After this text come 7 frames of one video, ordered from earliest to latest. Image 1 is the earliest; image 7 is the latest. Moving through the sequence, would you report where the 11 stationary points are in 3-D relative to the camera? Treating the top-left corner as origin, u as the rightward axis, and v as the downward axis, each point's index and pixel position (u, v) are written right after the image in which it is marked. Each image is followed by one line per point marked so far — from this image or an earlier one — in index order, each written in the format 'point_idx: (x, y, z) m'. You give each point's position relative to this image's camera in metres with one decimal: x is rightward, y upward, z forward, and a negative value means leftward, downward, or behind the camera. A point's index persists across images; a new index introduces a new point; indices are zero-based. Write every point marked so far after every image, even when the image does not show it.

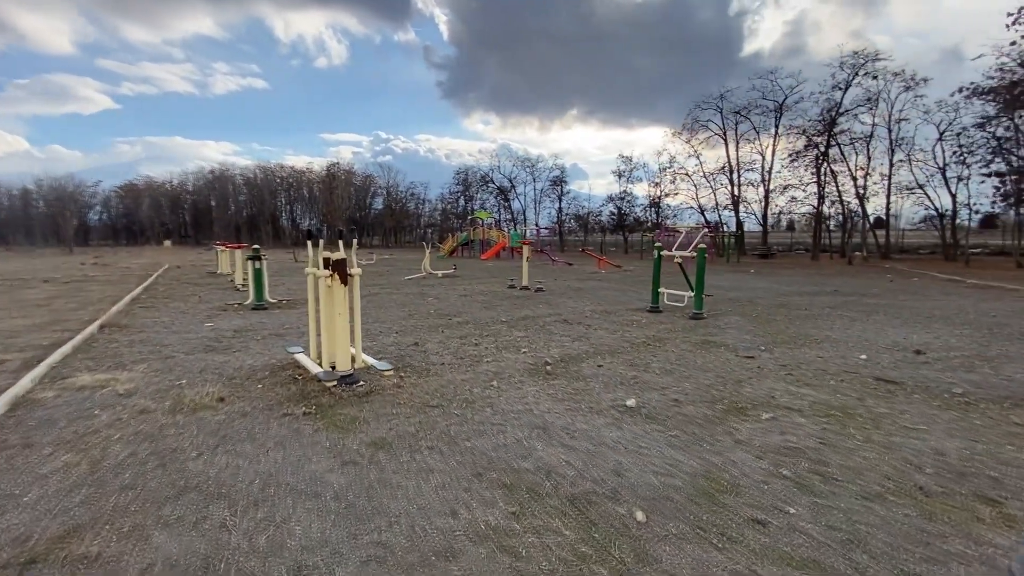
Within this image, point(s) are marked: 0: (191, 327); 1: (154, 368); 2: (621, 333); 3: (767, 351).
0: (-4.2, -0.5, +6.4) m
1: (-3.2, -0.7, +4.4) m
2: (+1.4, -0.6, +6.1) m
3: (+2.8, -0.7, +5.3) m
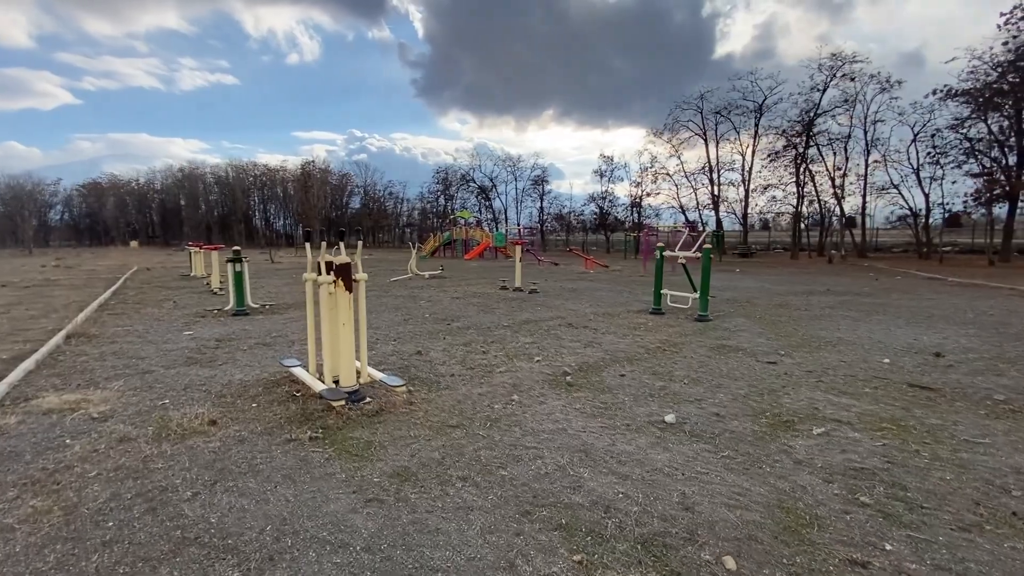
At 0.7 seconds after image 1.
0: (-4.2, -0.6, +5.9) m
1: (-3.0, -0.8, +3.9) m
2: (+1.4, -0.6, +5.8) m
3: (+2.9, -0.7, +5.1) m
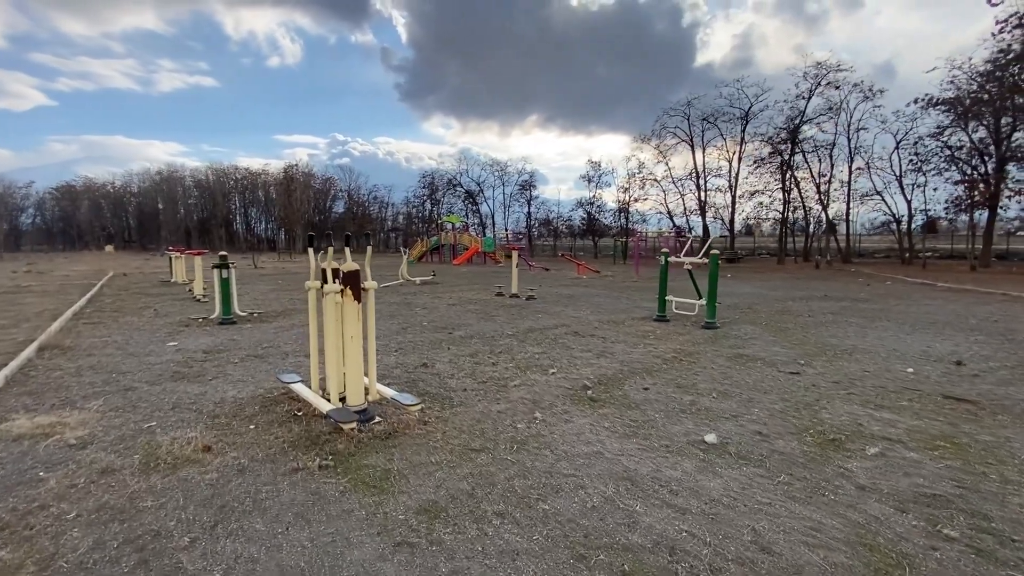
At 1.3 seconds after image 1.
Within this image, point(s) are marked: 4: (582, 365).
0: (-4.1, -0.7, +5.5) m
1: (-2.9, -0.8, +3.5) m
2: (+1.5, -0.7, +5.6) m
3: (+3.0, -0.8, +5.0) m
4: (+0.7, -0.8, +4.7) m
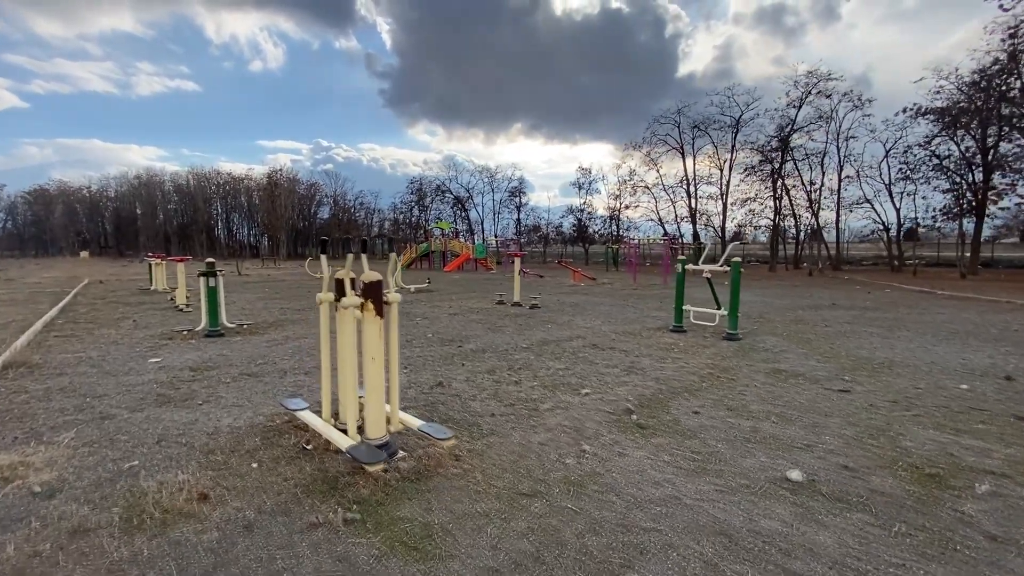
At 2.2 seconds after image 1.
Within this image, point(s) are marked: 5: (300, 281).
0: (-3.9, -0.8, +4.9) m
1: (-2.6, -0.9, +3.0) m
2: (+1.7, -0.8, +5.2) m
3: (+3.2, -0.9, +4.6) m
4: (+0.9, -0.8, +4.3) m
5: (-8.0, +0.3, +18.4) m
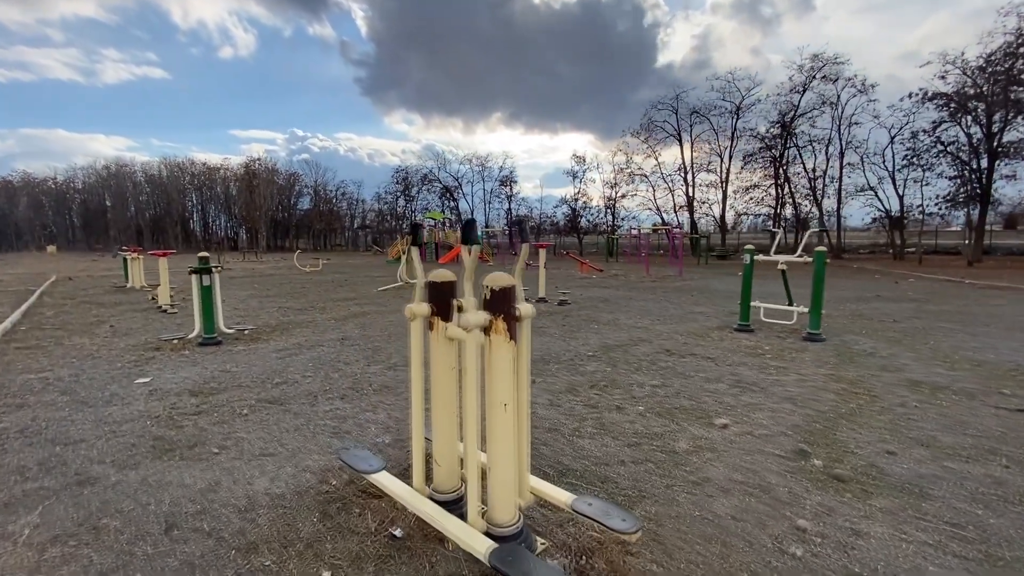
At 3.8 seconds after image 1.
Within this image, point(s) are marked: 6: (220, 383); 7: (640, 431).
0: (-3.2, -0.8, +3.9) m
1: (-1.9, -1.0, +2.0) m
2: (+2.4, -0.7, +4.4) m
3: (+3.9, -0.8, +3.8) m
4: (+1.6, -0.8, +3.4) m
5: (-7.8, +0.4, +17.1) m
6: (-2.5, -0.8, +4.1) m
7: (+0.8, -0.9, +3.1) m
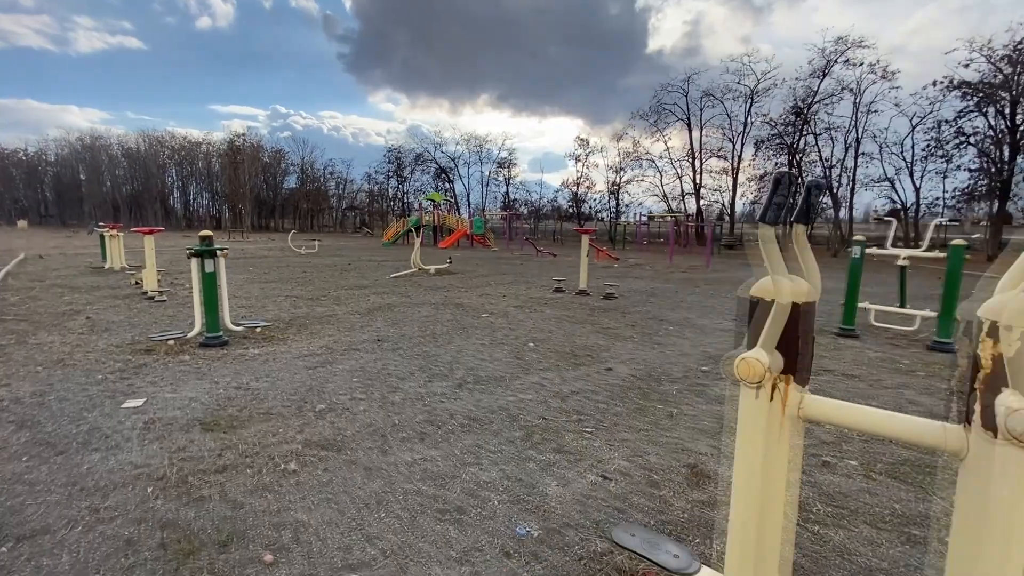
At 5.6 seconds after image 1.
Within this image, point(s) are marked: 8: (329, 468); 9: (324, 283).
0: (-2.4, -0.8, +2.8) m
1: (-1.0, -1.0, +0.9) m
2: (+3.2, -0.8, +3.4) m
3: (+4.7, -0.9, +2.9) m
4: (+2.4, -0.9, +2.5) m
5: (-7.4, +1.0, +15.8) m
6: (-1.7, -0.8, +3.0) m
7: (+1.6, -0.9, +2.1) m
8: (-0.9, -0.9, +2.3) m
9: (-3.6, +0.1, +9.4) m
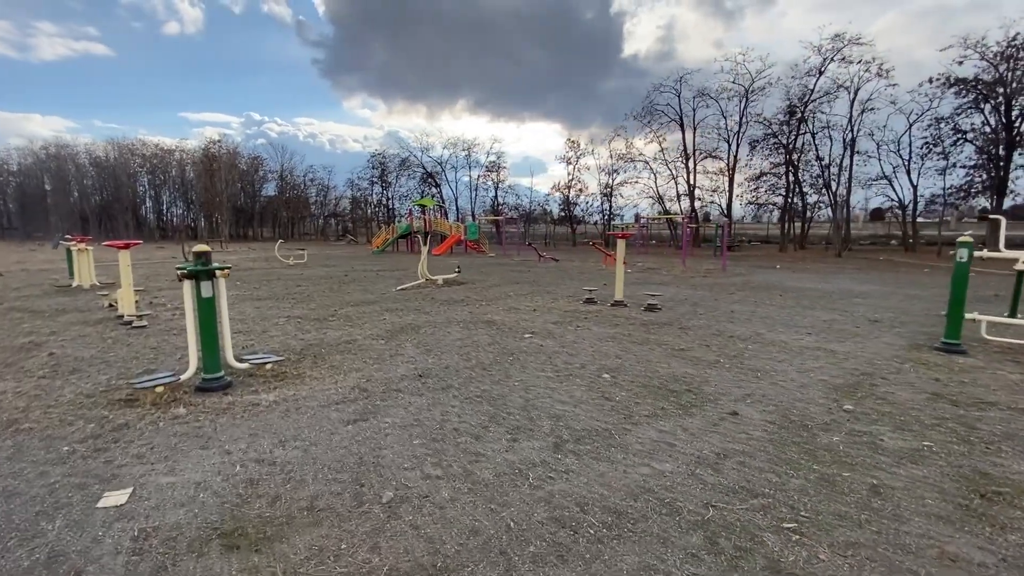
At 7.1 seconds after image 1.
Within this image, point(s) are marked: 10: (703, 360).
0: (-1.7, -1.0, +1.8) m
1: (-0.3, -1.2, 0.0) m
2: (+3.8, -0.9, +2.7) m
3: (+5.4, -1.0, +2.2) m
4: (+3.1, -1.0, +1.7) m
5: (-7.2, +0.6, +14.7) m
6: (-1.1, -0.9, +2.1) m
7: (+2.3, -1.0, +1.3) m
8: (-0.2, -1.0, +1.5) m
9: (-3.2, -0.2, +8.4) m
10: (+1.7, -0.6, +4.4) m
